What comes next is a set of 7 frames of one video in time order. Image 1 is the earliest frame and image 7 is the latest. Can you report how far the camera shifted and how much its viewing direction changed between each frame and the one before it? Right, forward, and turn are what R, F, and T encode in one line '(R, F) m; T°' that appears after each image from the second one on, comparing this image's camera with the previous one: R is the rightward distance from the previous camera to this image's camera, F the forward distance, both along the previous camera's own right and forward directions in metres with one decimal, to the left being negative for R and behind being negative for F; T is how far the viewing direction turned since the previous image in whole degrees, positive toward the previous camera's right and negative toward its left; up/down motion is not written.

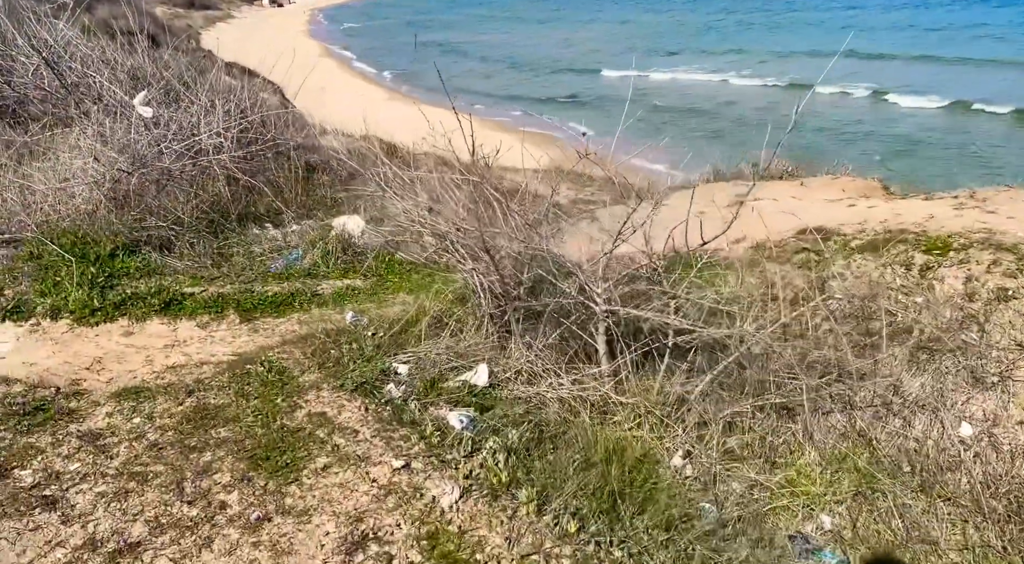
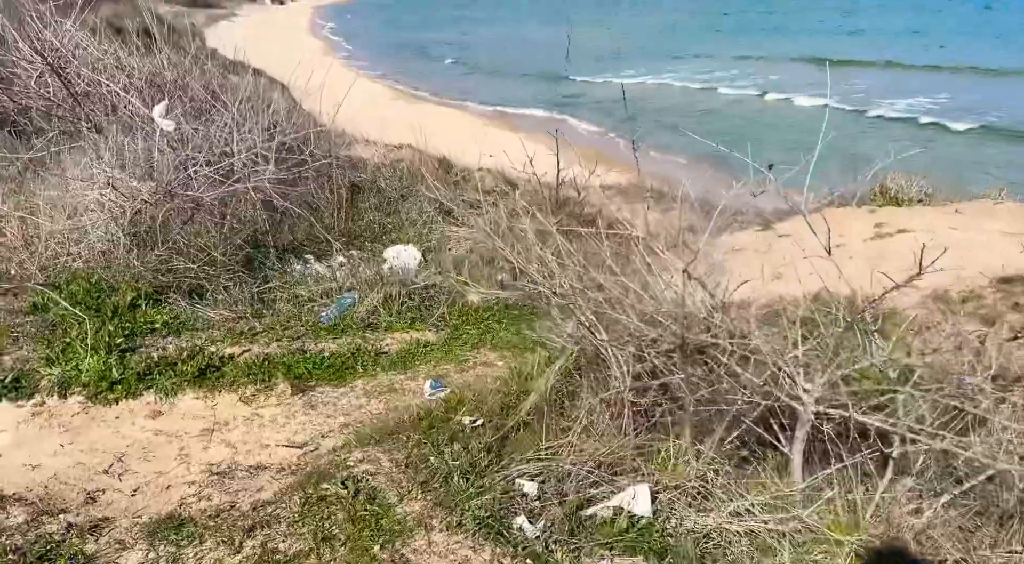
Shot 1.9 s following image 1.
(-0.7, +1.2) m; -1°
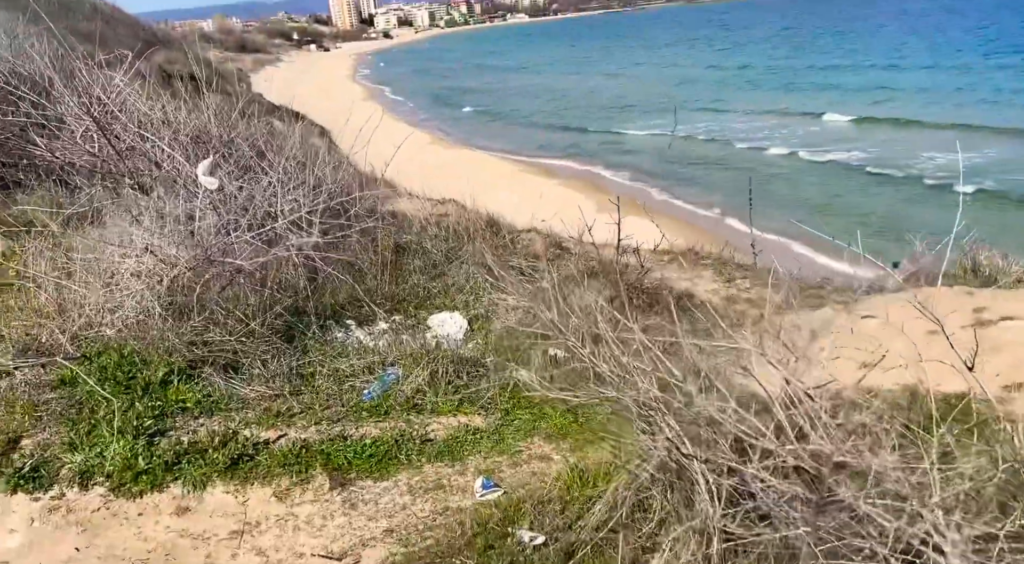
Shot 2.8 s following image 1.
(-0.2, +0.4) m; -2°
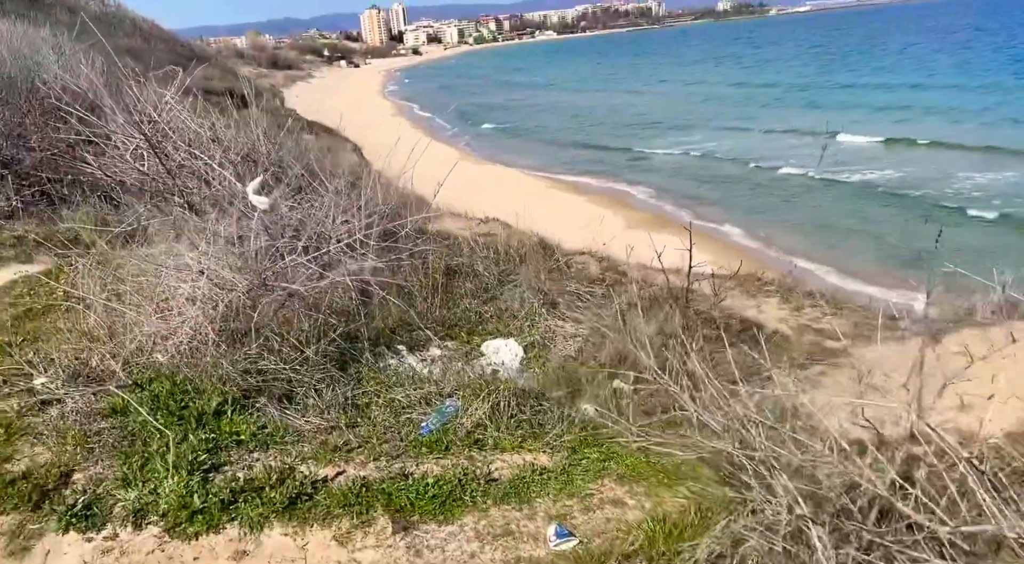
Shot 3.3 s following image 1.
(-0.3, +0.3) m; -2°
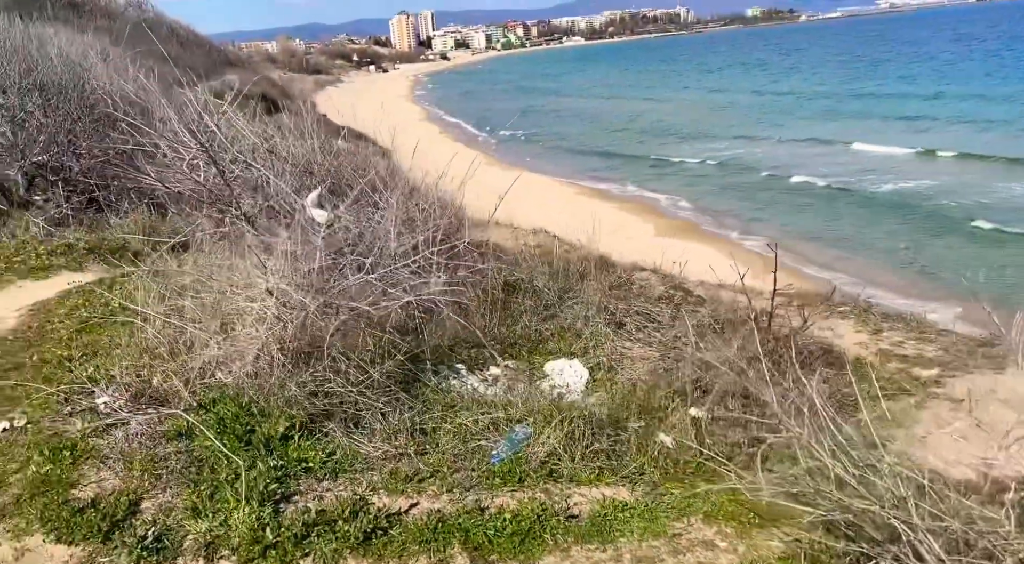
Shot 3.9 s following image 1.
(-0.3, +0.2) m; -2°
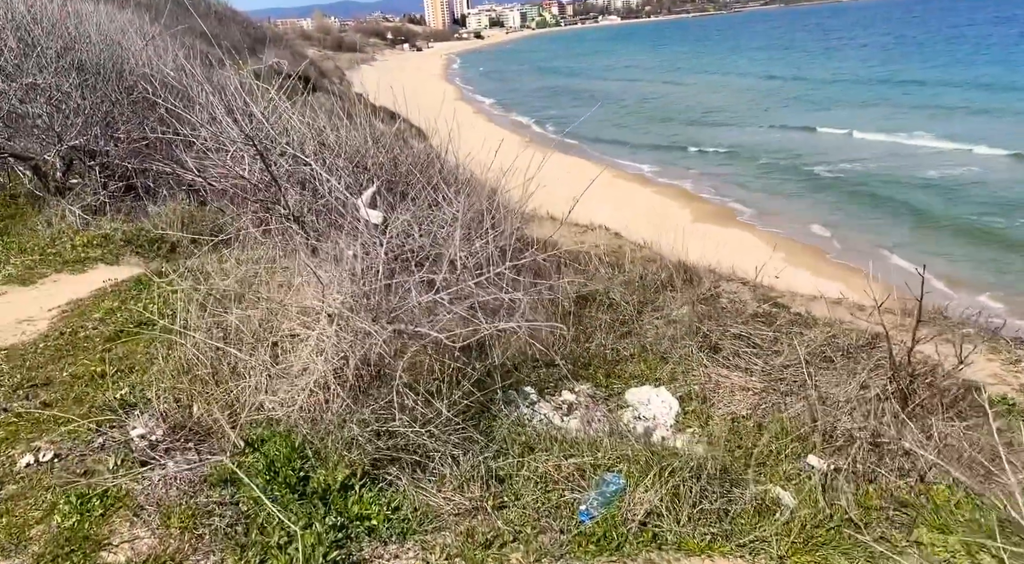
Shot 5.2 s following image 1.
(-0.4, +0.7) m; -2°
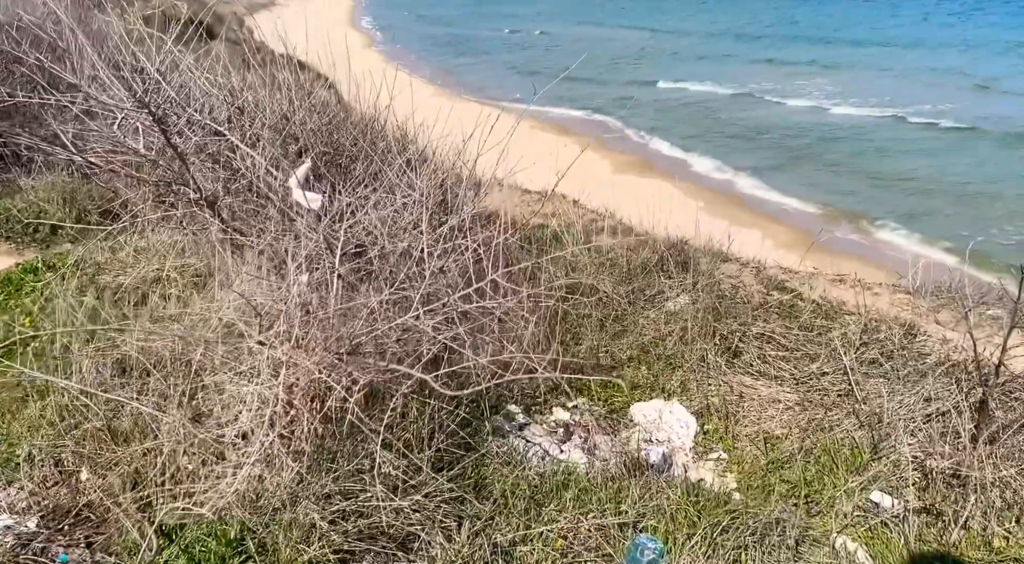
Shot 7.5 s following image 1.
(-0.4, +1.1) m; +6°
